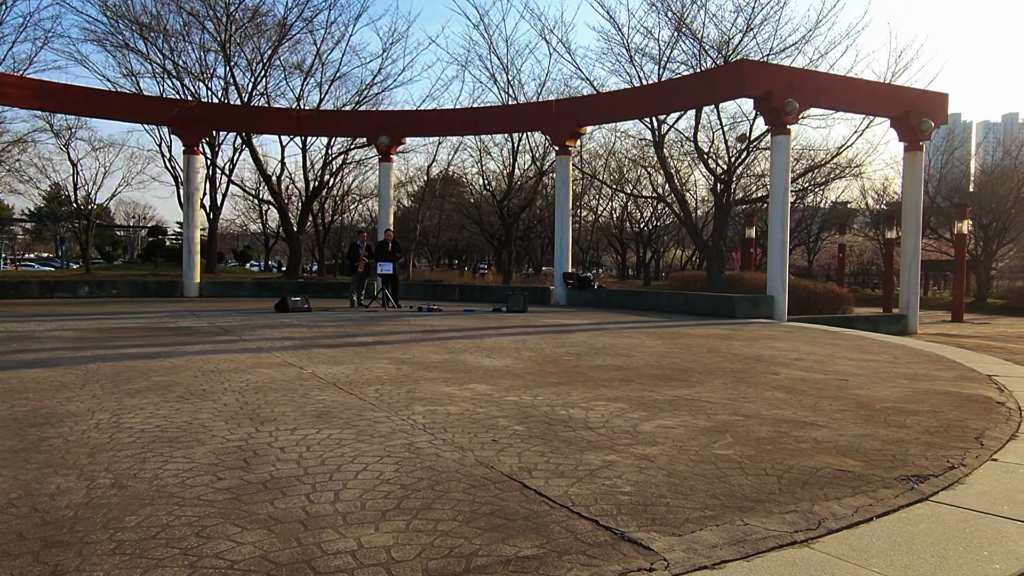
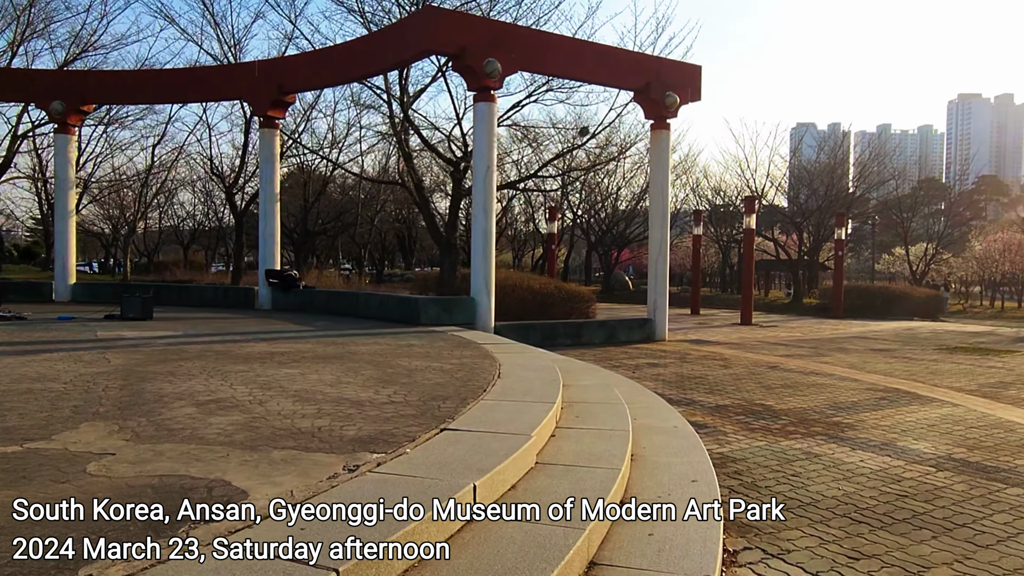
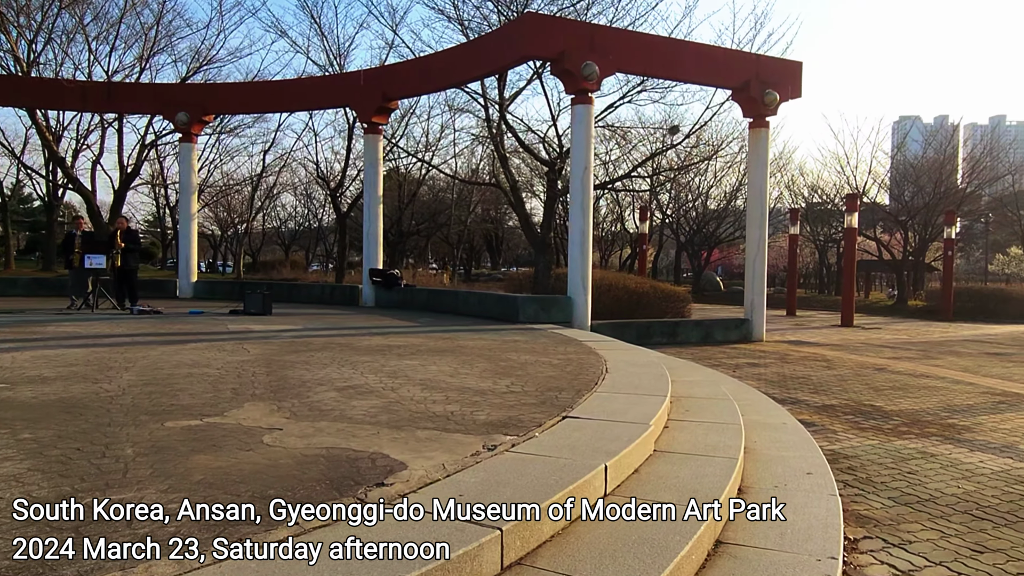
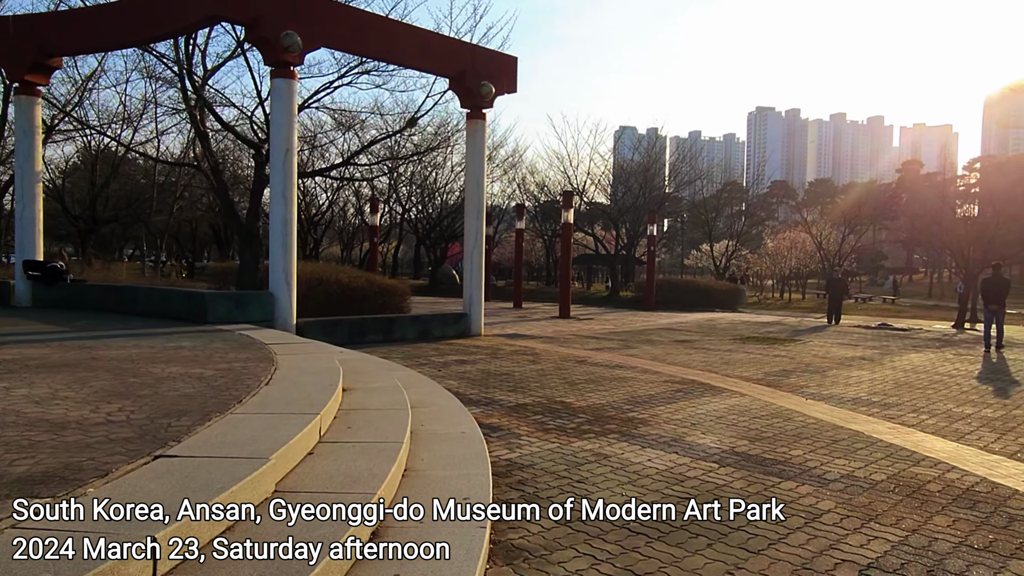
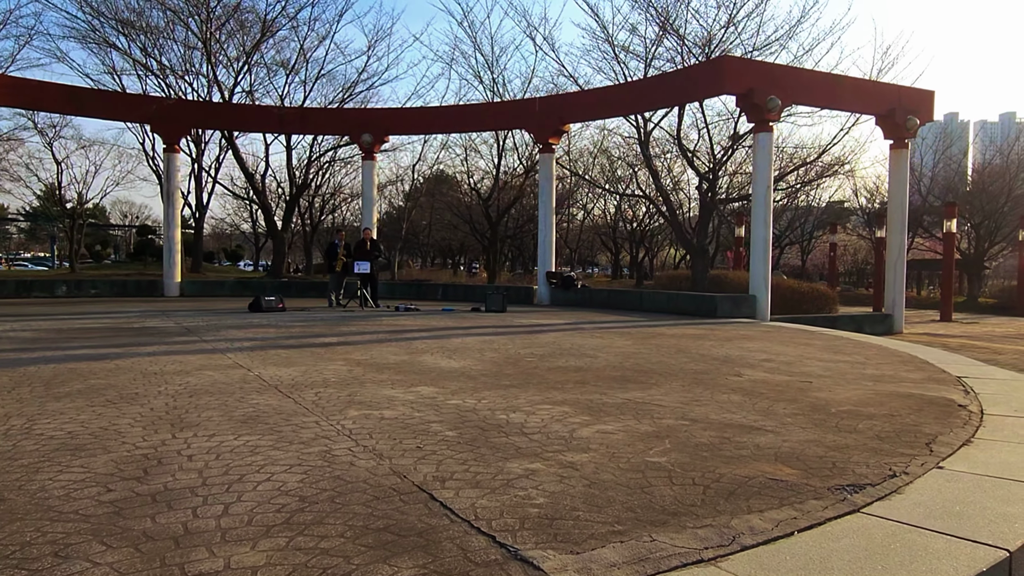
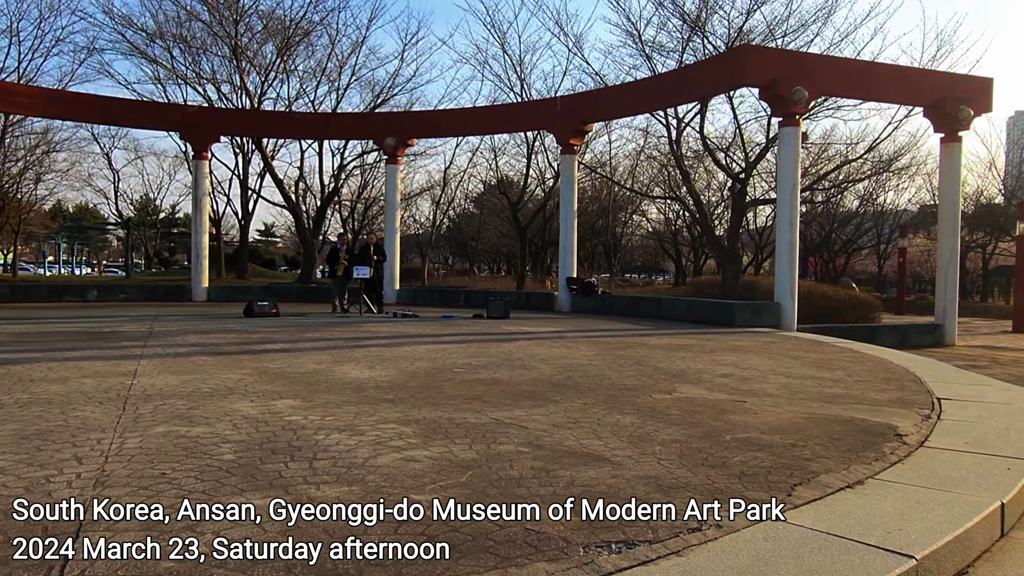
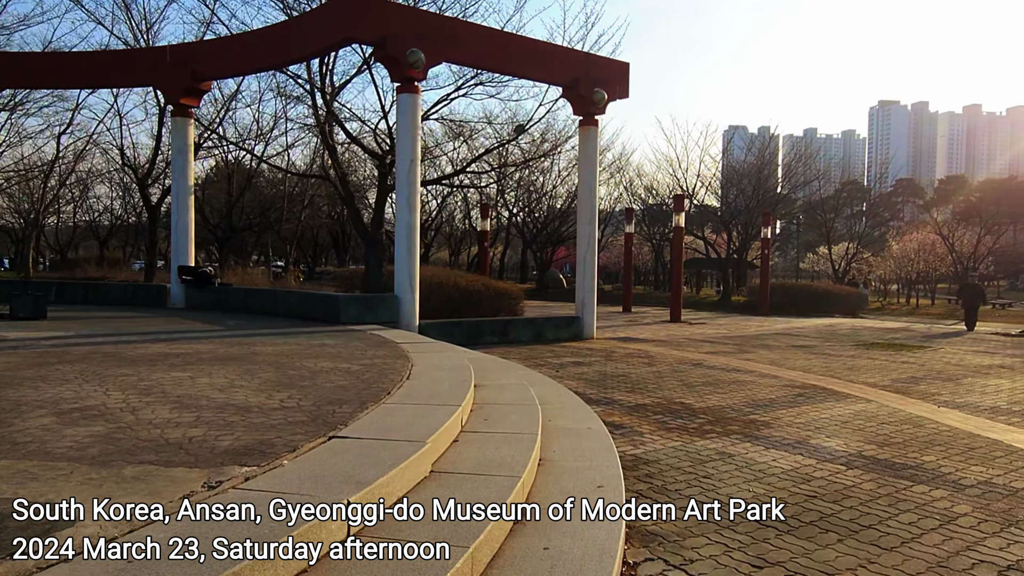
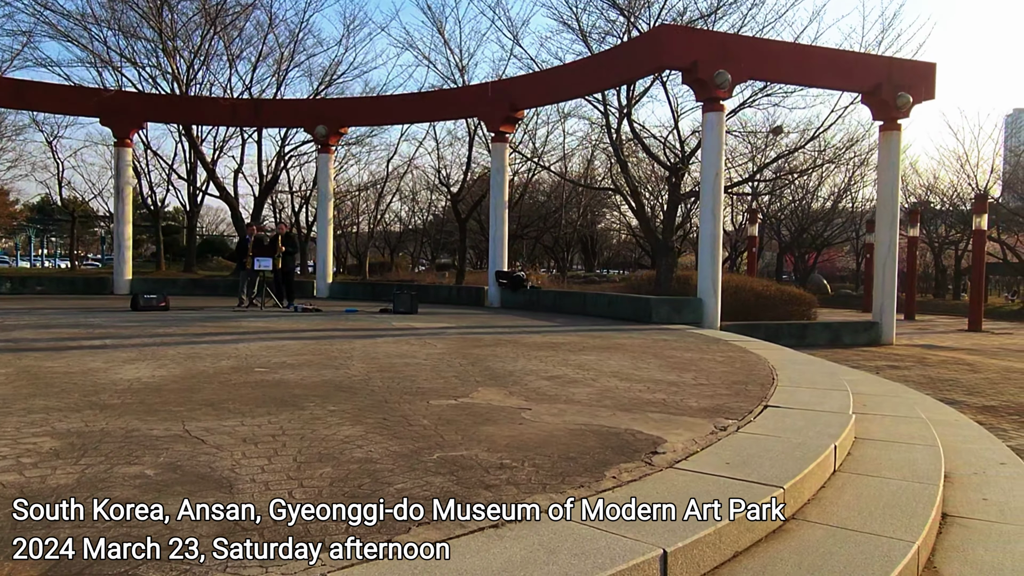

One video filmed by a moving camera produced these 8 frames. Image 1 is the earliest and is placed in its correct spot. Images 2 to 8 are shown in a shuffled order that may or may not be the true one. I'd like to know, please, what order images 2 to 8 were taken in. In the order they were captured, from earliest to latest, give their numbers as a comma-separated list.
5, 6, 8, 3, 2, 7, 4
